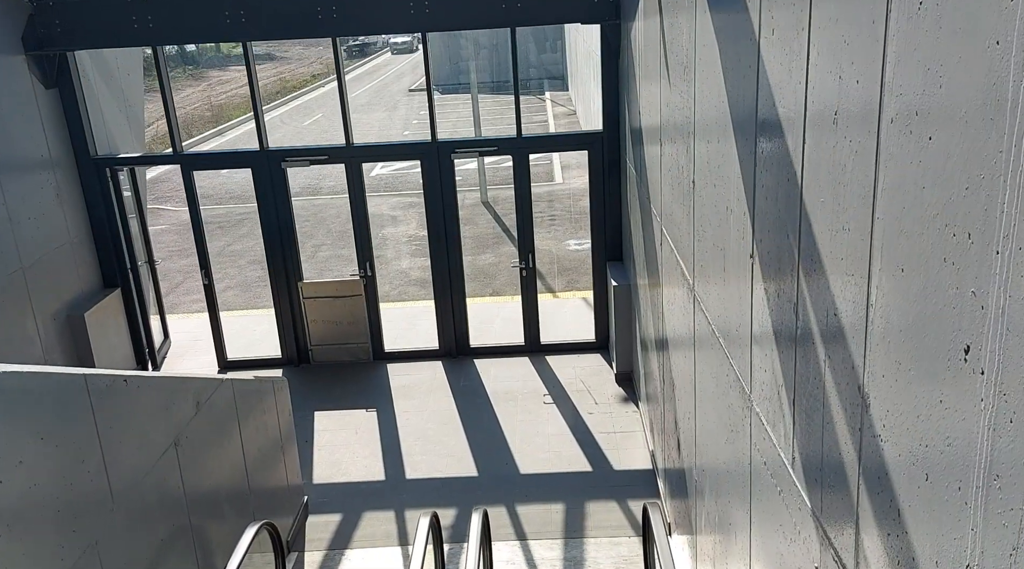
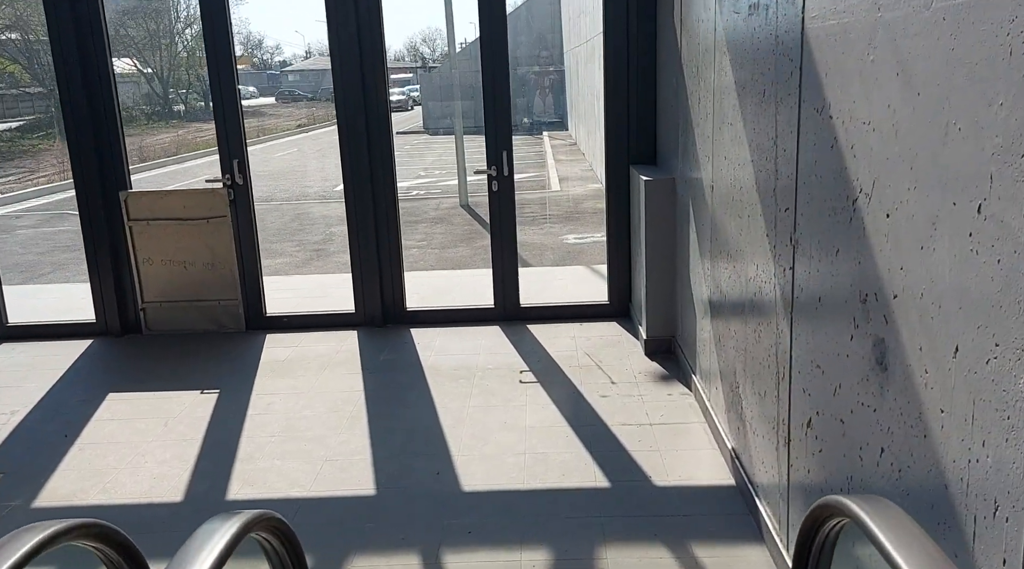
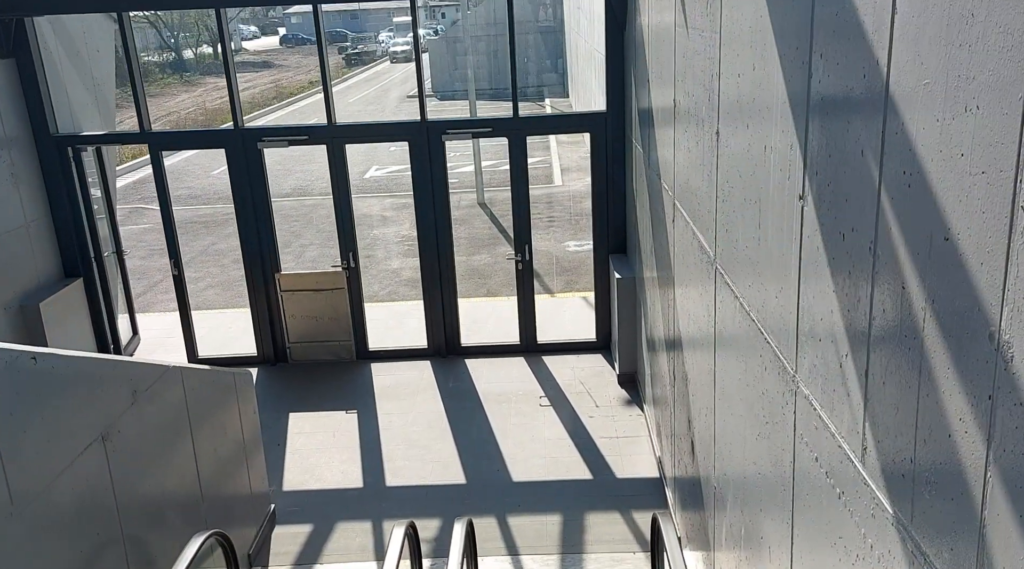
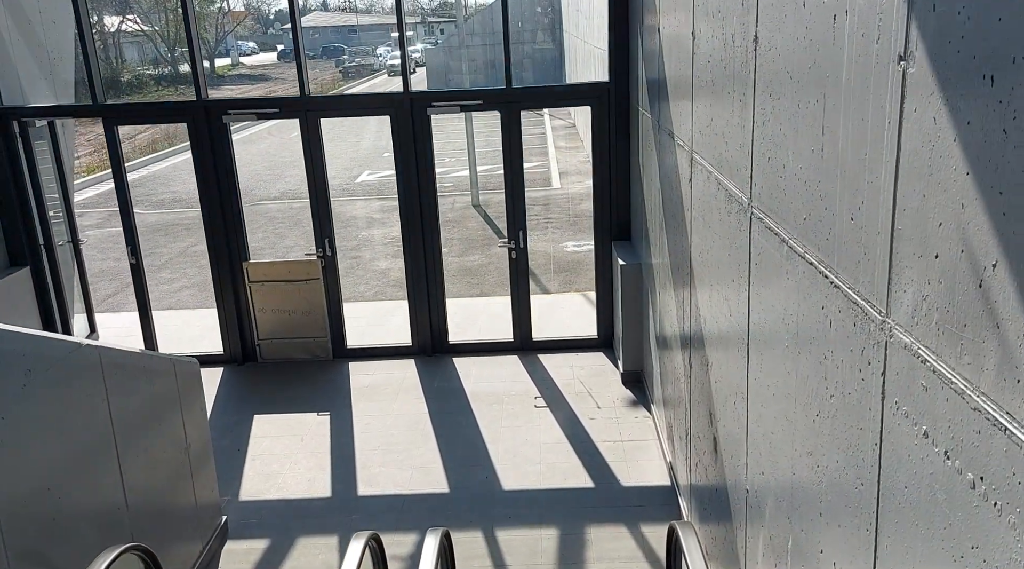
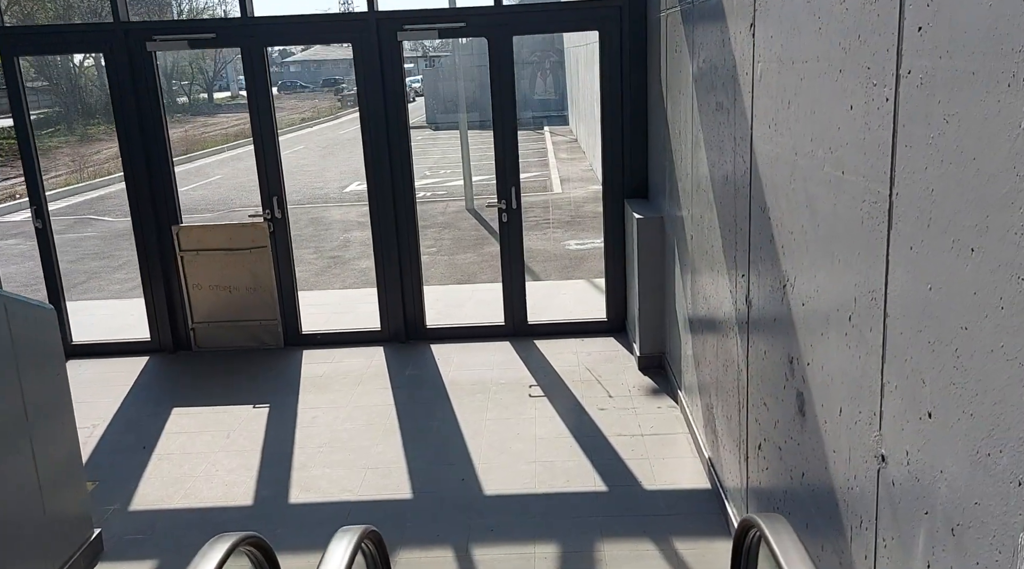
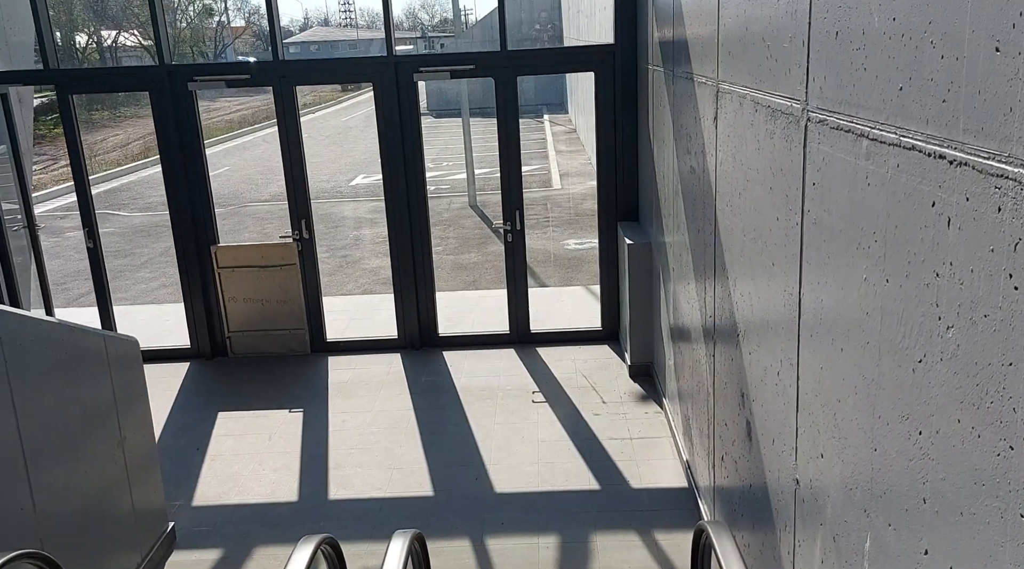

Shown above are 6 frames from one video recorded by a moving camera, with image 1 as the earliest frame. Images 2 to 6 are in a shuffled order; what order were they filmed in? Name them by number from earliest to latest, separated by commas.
3, 4, 6, 5, 2
